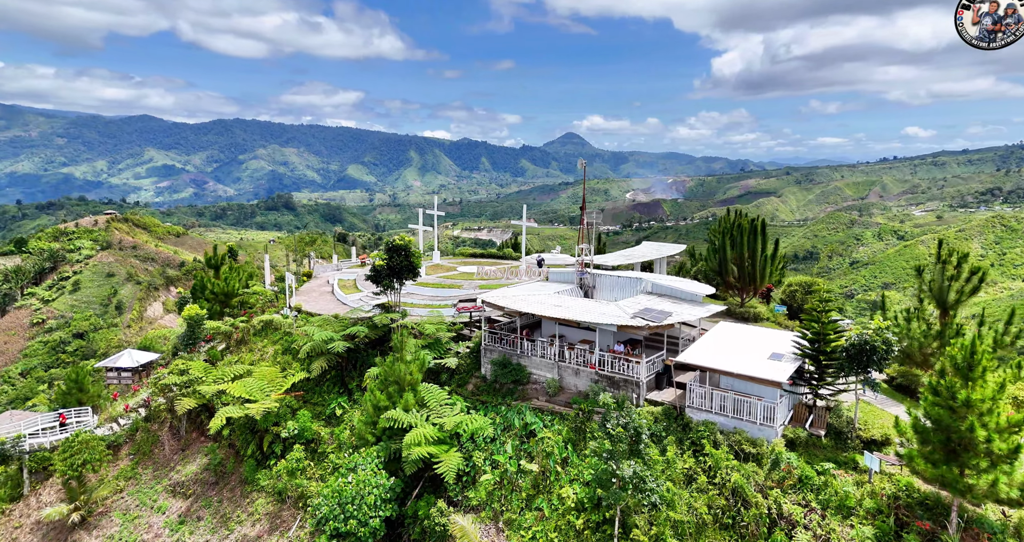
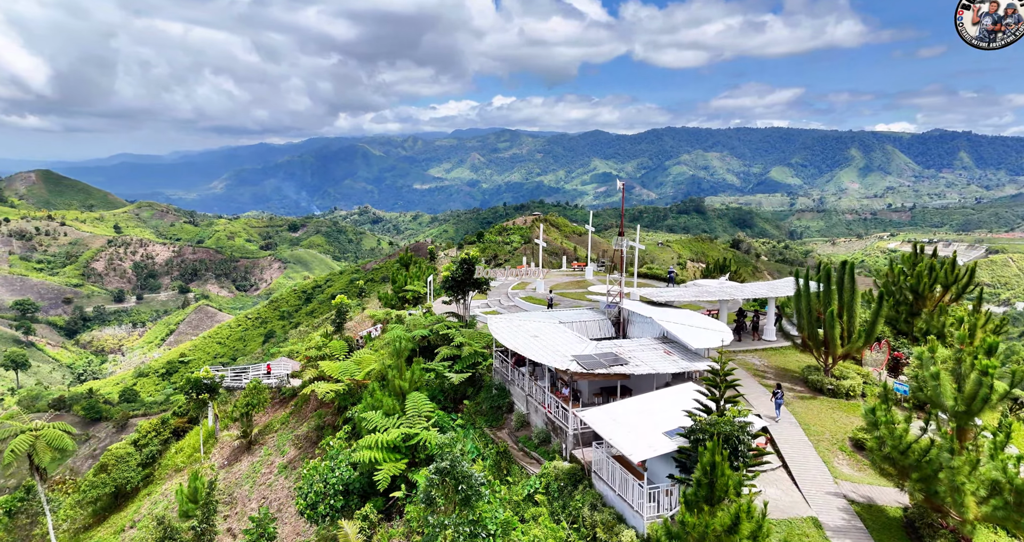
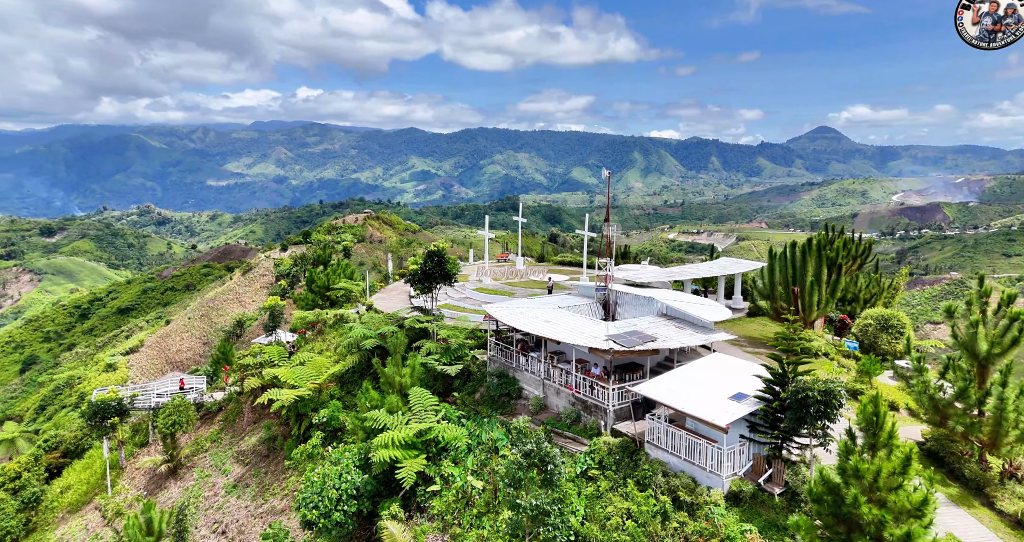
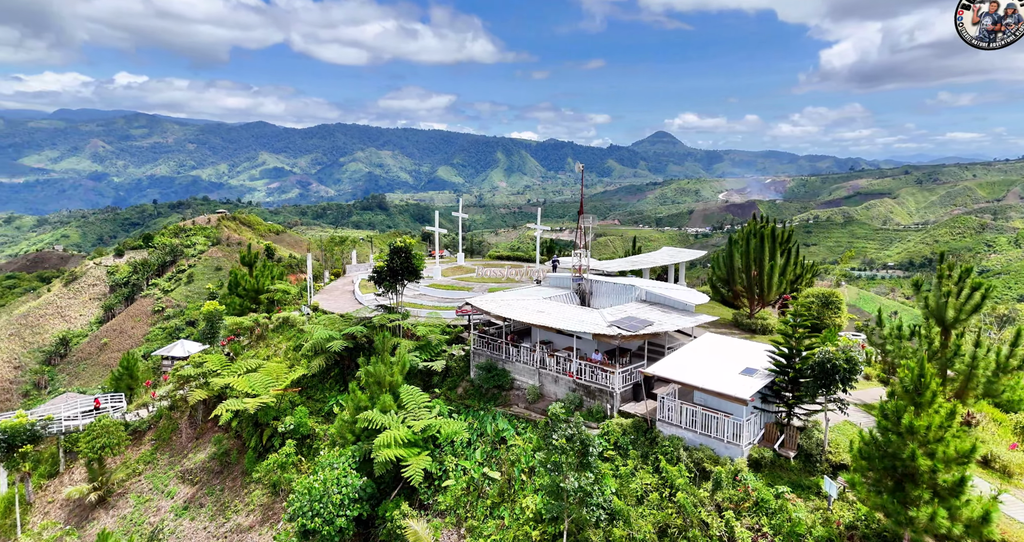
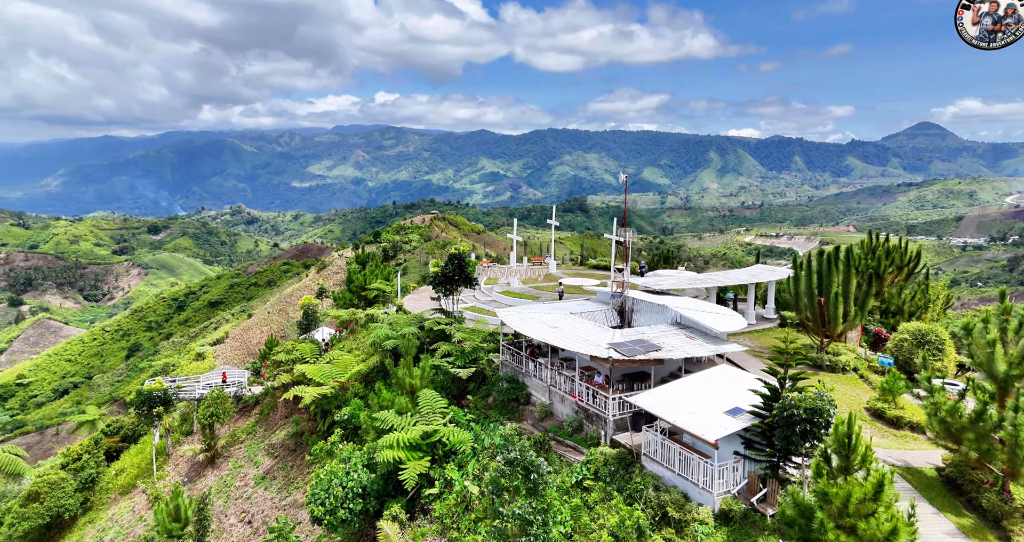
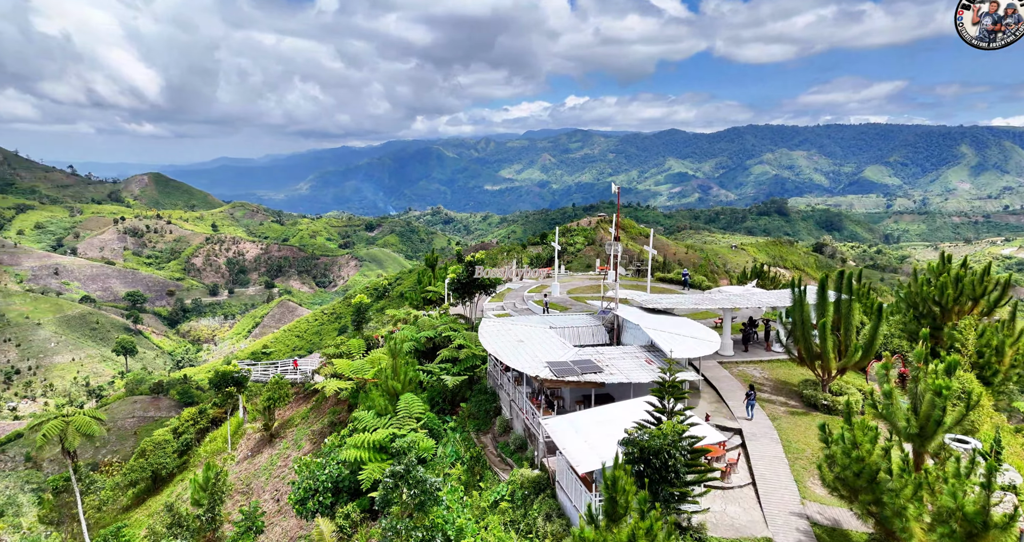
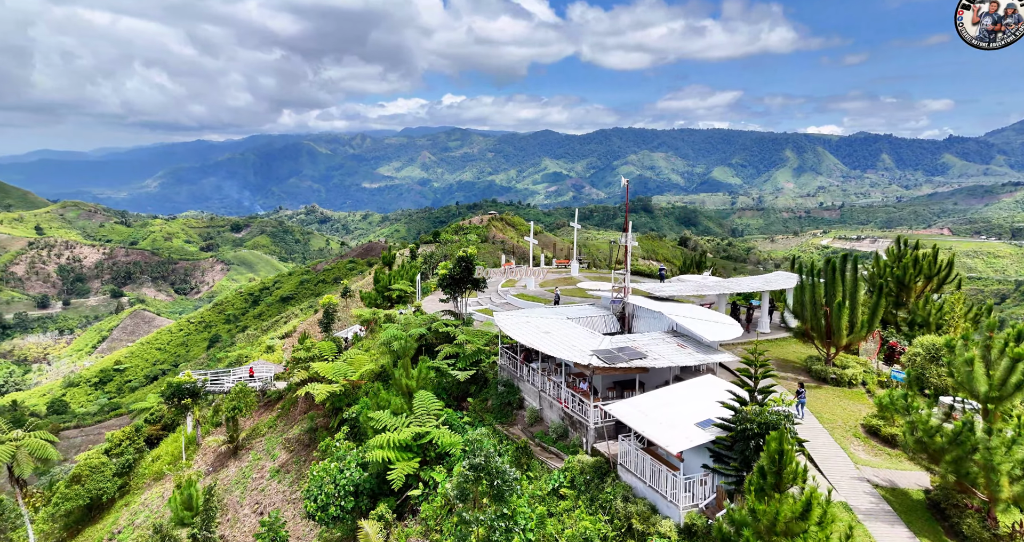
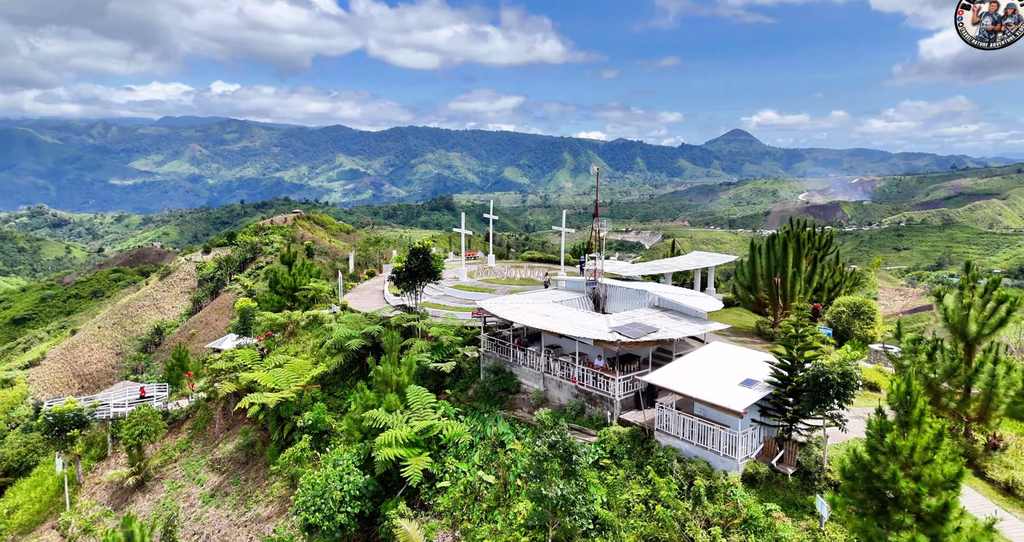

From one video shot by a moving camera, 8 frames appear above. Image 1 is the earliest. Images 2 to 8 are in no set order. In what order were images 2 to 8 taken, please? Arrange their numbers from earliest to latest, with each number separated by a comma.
4, 8, 3, 5, 7, 2, 6
